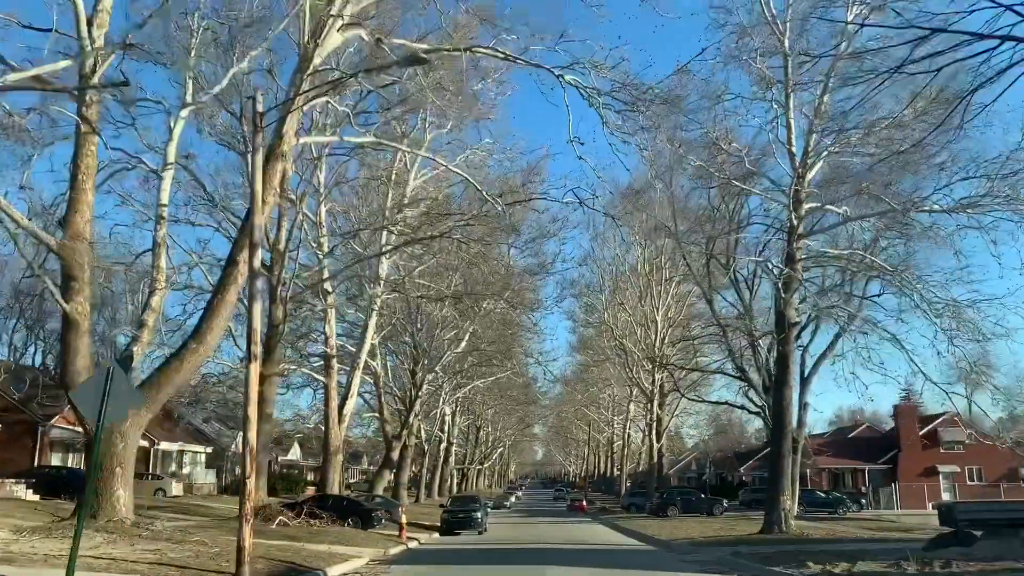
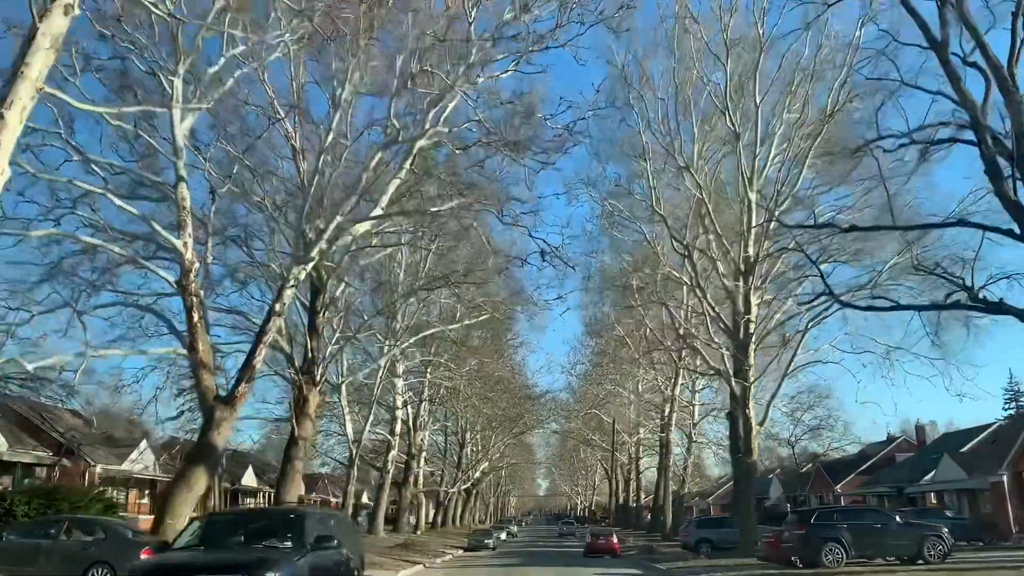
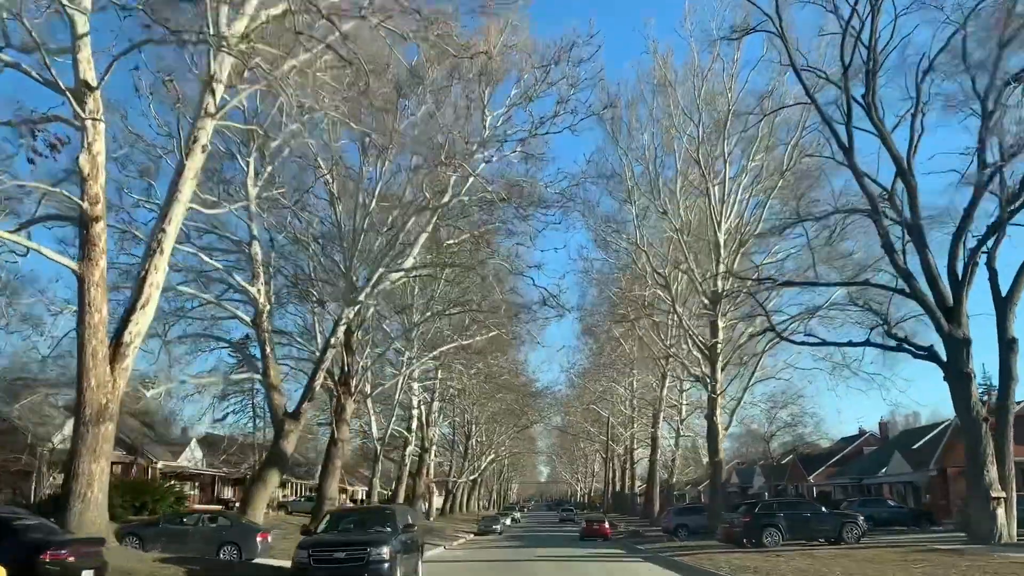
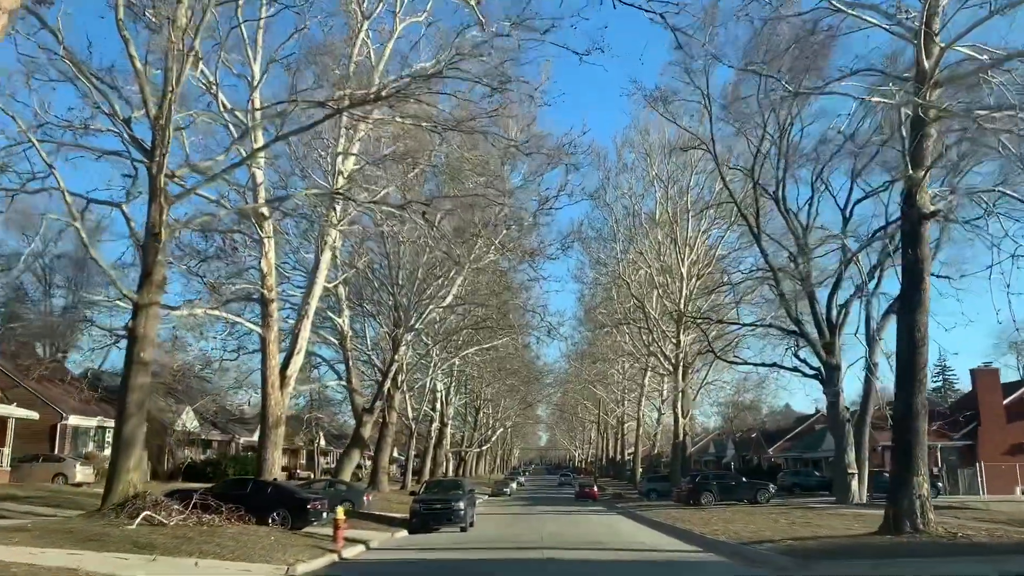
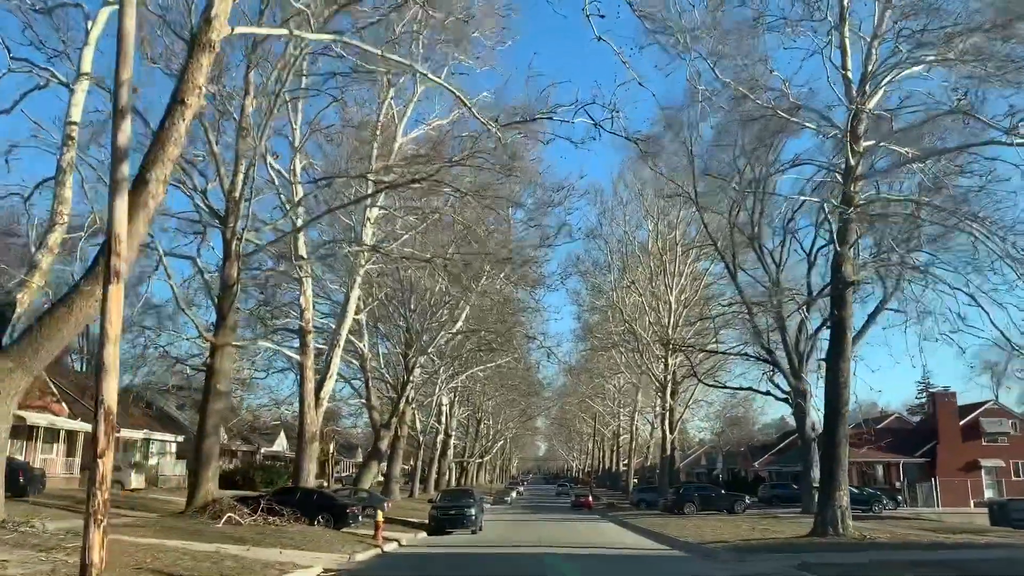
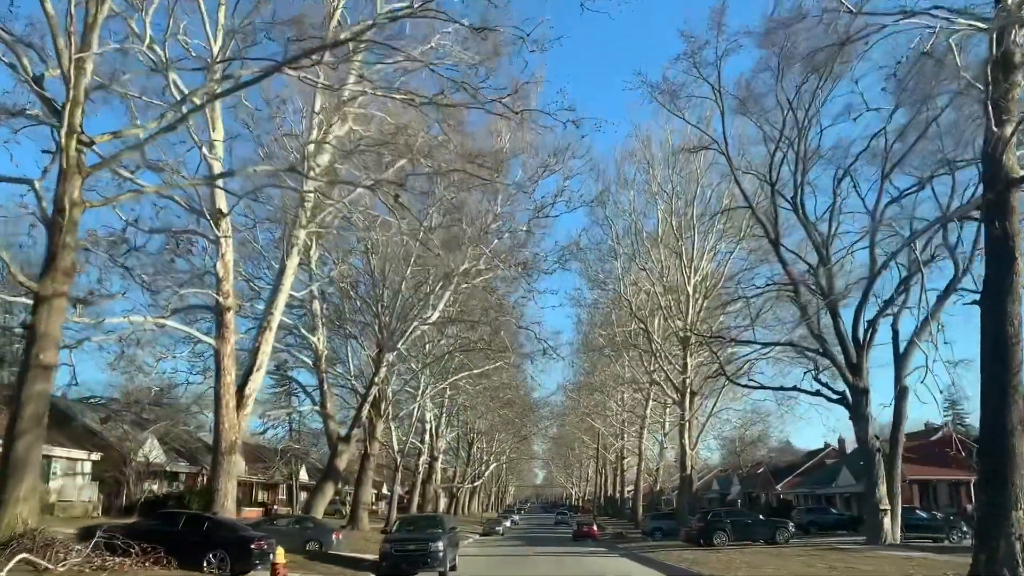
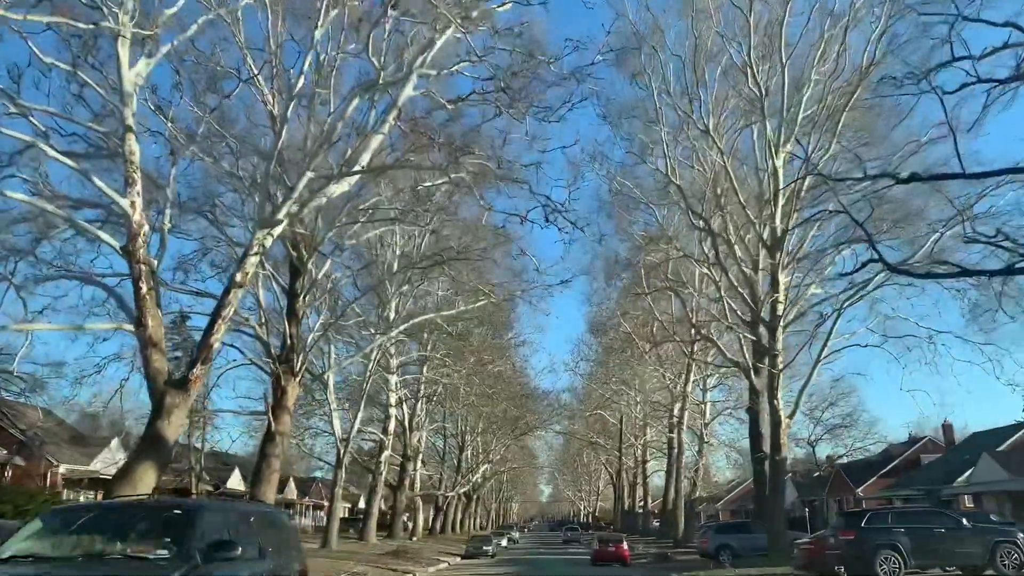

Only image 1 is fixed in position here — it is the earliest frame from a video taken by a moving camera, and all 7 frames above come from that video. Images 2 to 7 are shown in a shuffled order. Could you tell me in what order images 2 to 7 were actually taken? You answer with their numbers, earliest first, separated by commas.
5, 4, 6, 3, 2, 7
